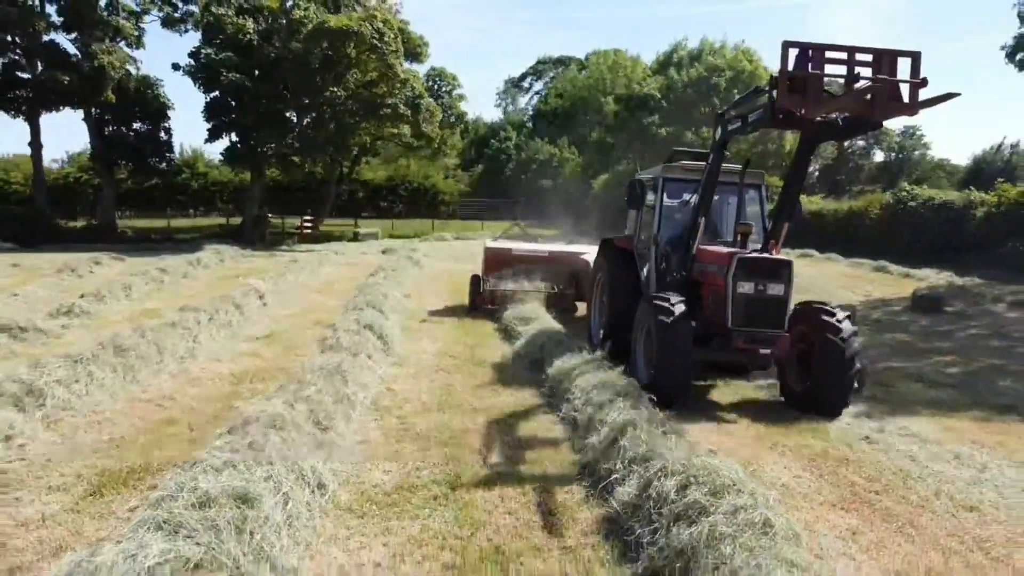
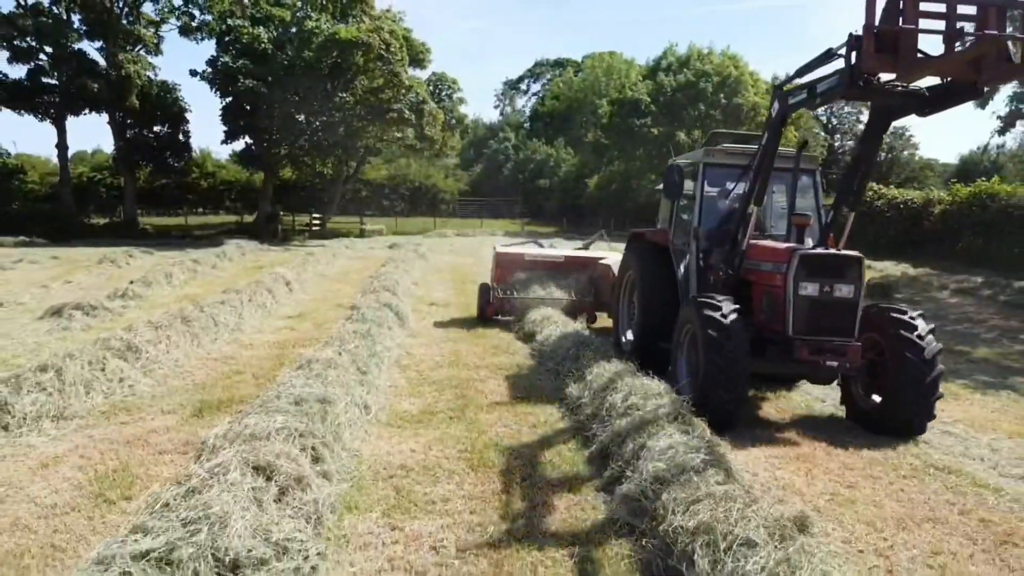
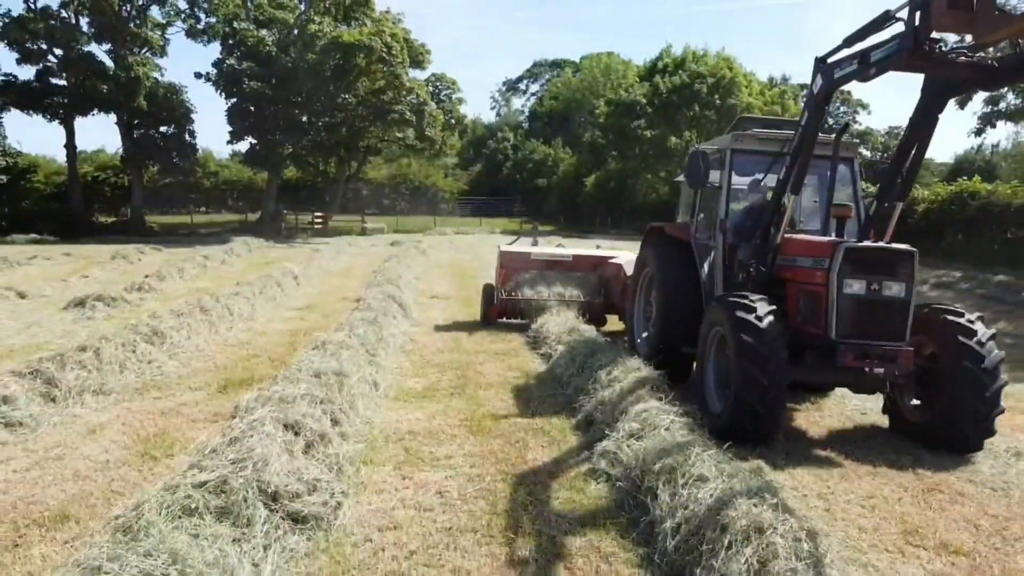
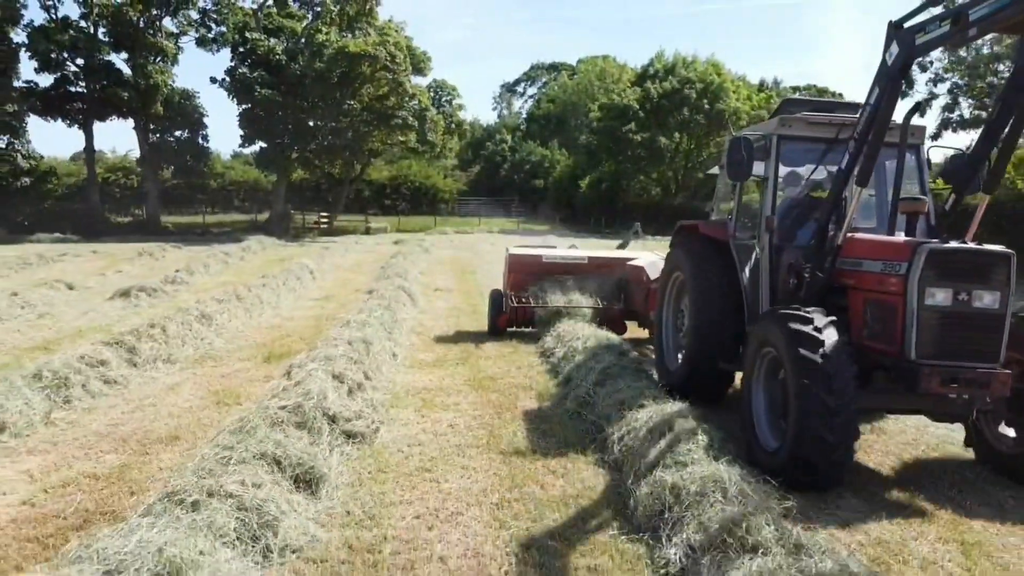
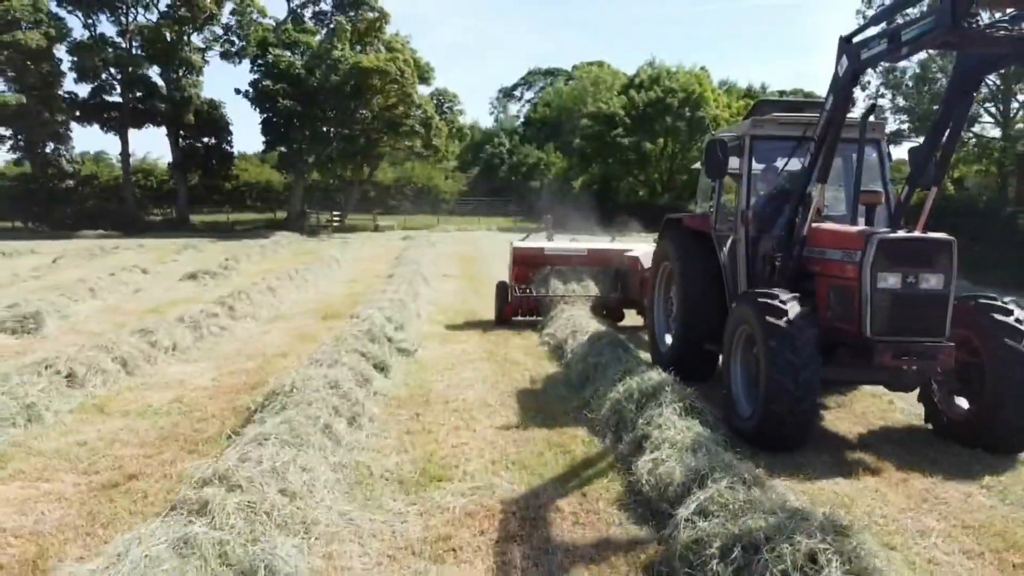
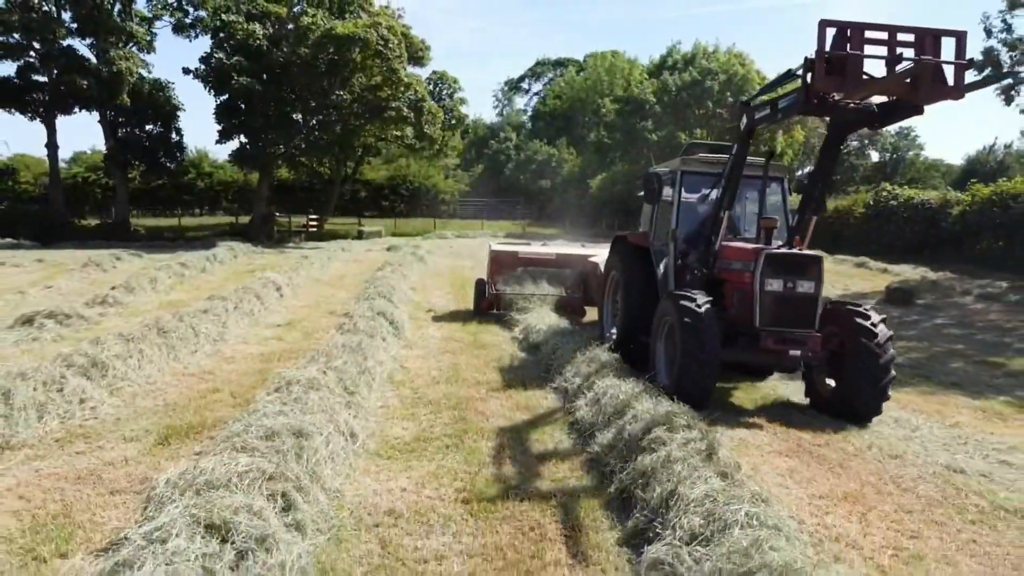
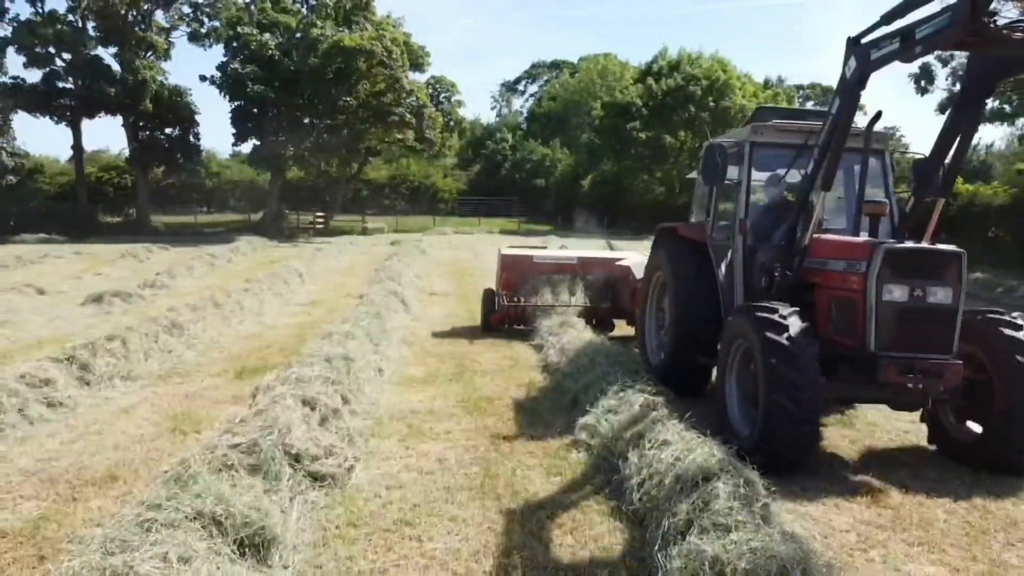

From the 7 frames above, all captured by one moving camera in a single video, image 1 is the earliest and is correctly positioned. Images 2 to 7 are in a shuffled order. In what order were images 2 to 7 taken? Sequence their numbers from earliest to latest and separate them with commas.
6, 2, 3, 7, 4, 5
